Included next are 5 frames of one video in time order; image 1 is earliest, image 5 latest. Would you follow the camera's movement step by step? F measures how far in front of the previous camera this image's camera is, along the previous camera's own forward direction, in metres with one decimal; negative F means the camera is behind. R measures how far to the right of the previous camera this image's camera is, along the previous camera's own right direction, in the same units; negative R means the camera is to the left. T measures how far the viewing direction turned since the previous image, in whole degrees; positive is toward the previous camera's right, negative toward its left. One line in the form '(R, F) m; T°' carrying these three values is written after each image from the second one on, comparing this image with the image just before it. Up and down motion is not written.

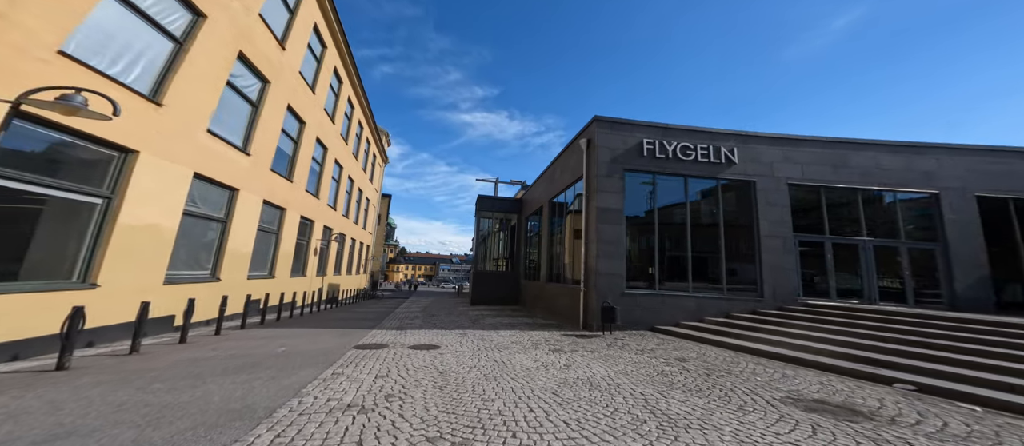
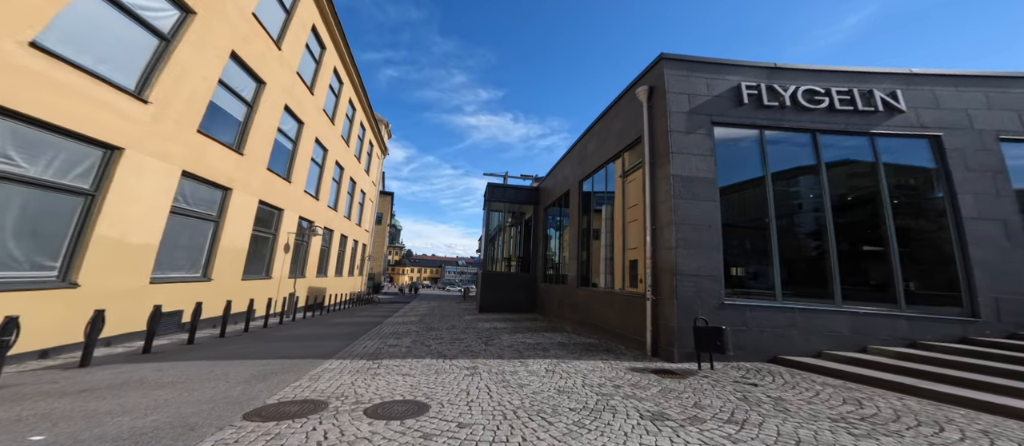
(-0.5, +3.4) m; -1°
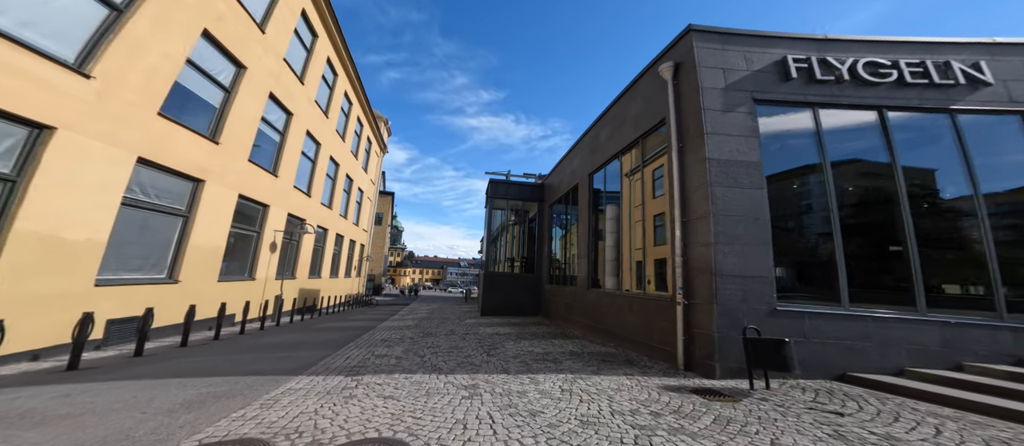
(-0.1, +1.0) m; 0°
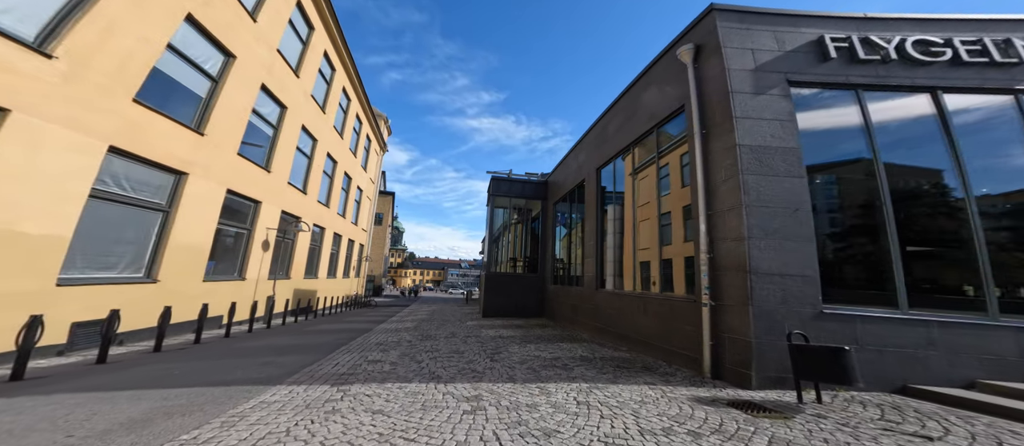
(-0.1, +0.6) m; 0°
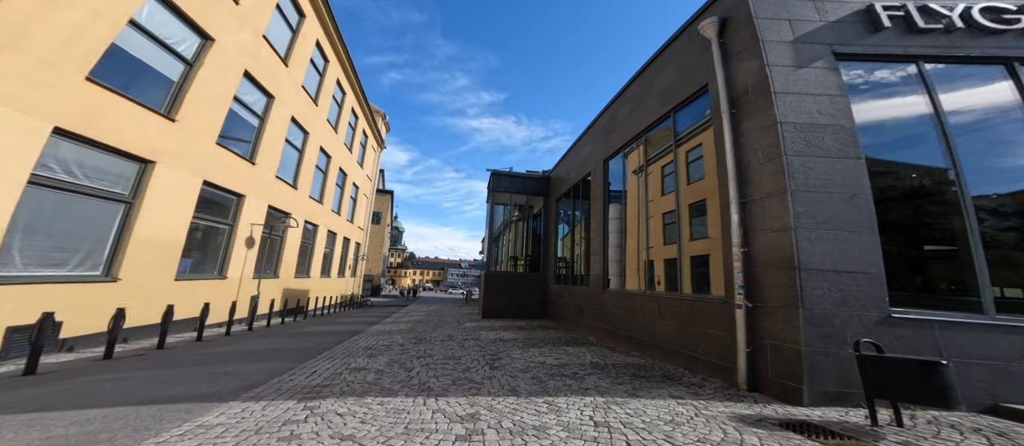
(0.0, +0.7) m; 0°
